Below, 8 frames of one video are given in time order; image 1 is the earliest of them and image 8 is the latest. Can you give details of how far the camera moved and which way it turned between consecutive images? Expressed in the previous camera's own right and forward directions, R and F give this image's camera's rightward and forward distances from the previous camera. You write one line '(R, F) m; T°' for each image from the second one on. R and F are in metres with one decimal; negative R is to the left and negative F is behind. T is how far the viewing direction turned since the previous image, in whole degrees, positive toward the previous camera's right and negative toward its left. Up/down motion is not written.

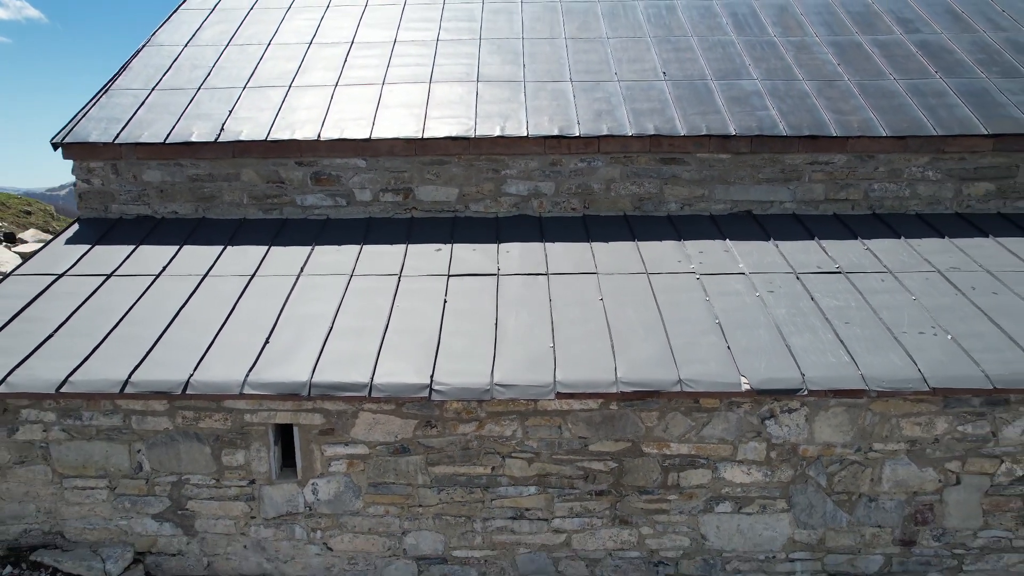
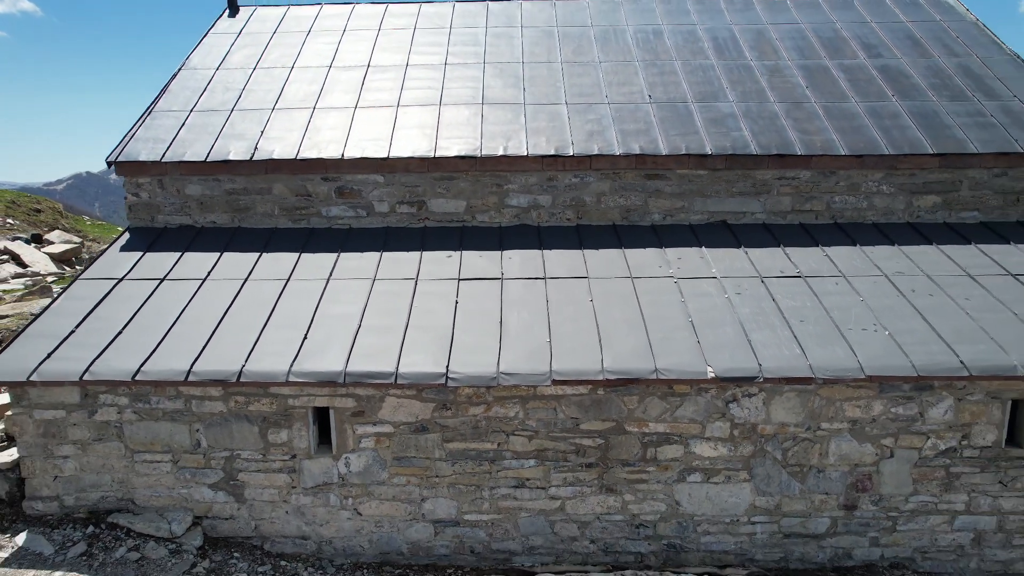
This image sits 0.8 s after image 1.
(0.0, -0.8) m; 0°
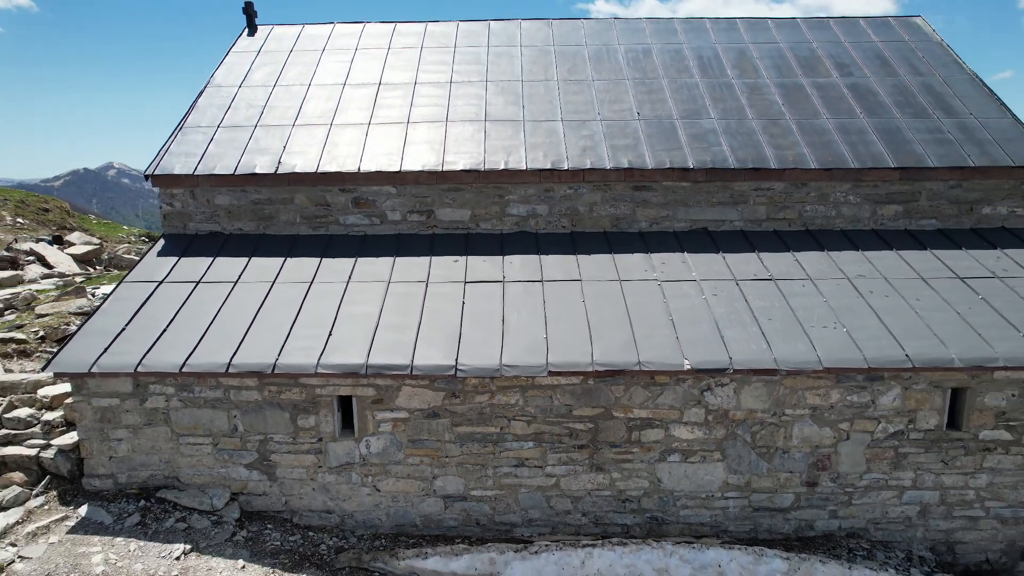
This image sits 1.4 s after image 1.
(0.0, -0.7) m; 0°
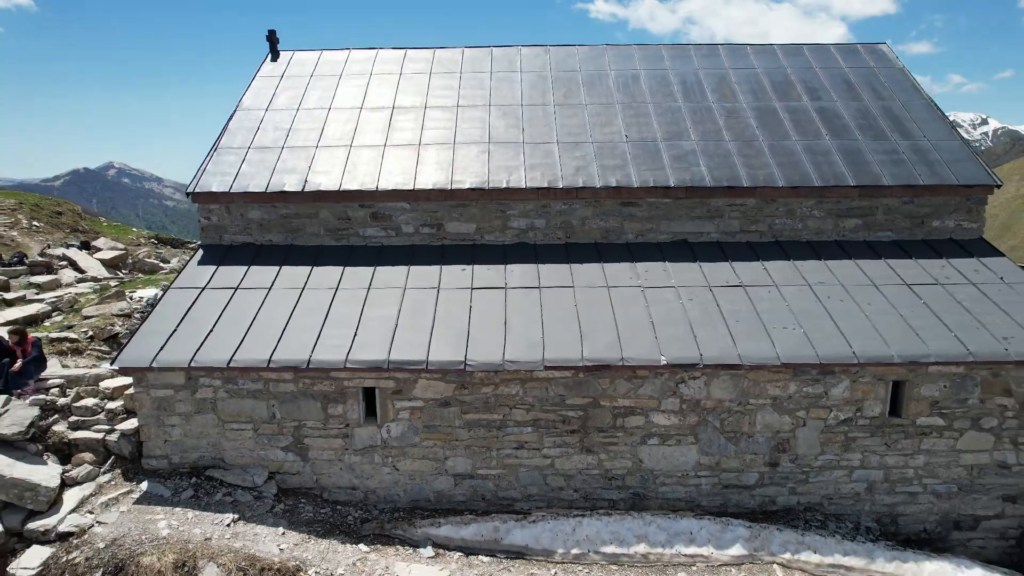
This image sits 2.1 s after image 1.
(0.0, -0.9) m; 0°
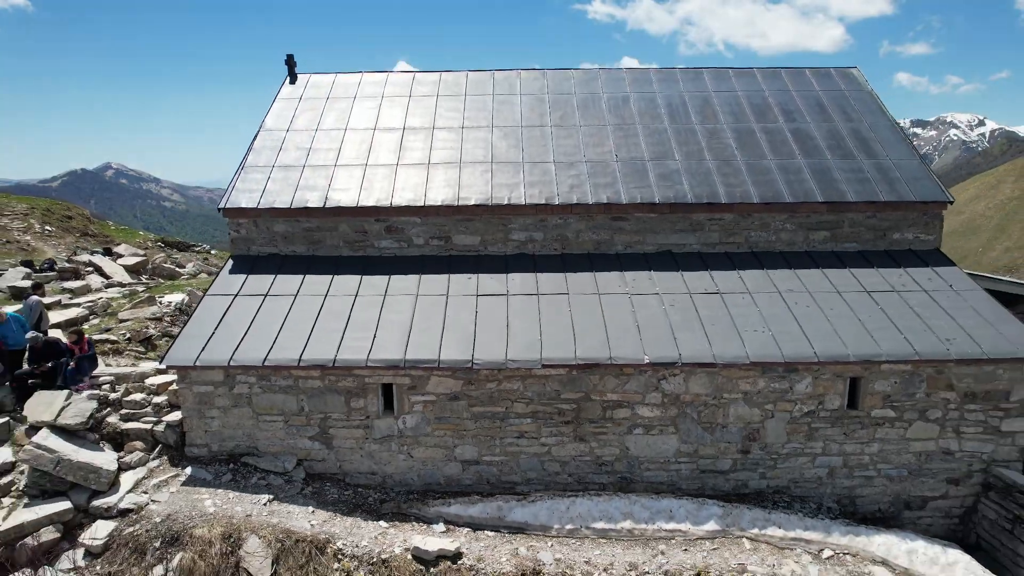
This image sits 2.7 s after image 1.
(0.0, -0.9) m; 0°
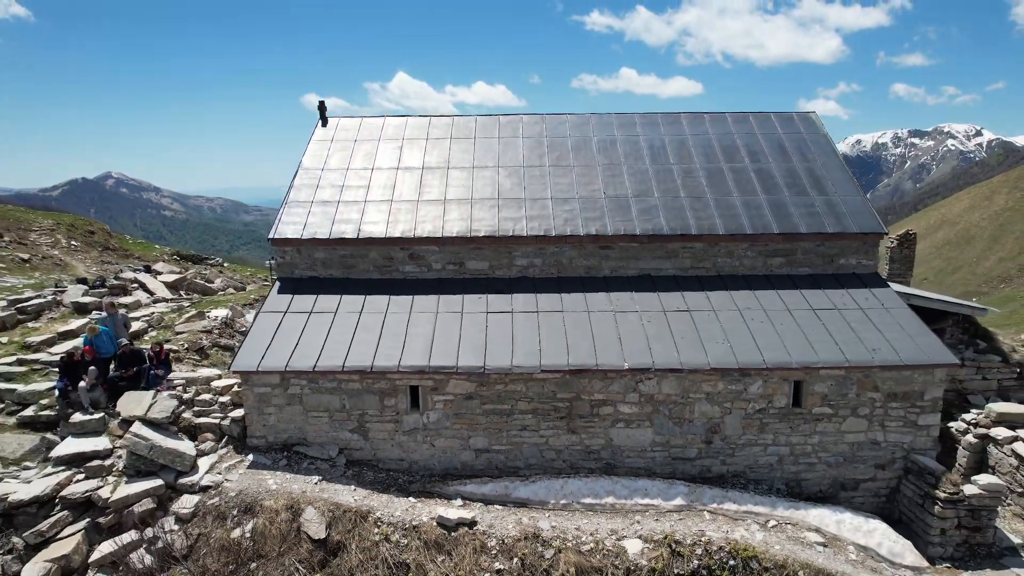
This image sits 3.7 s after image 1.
(-0.1, -1.7) m; 0°
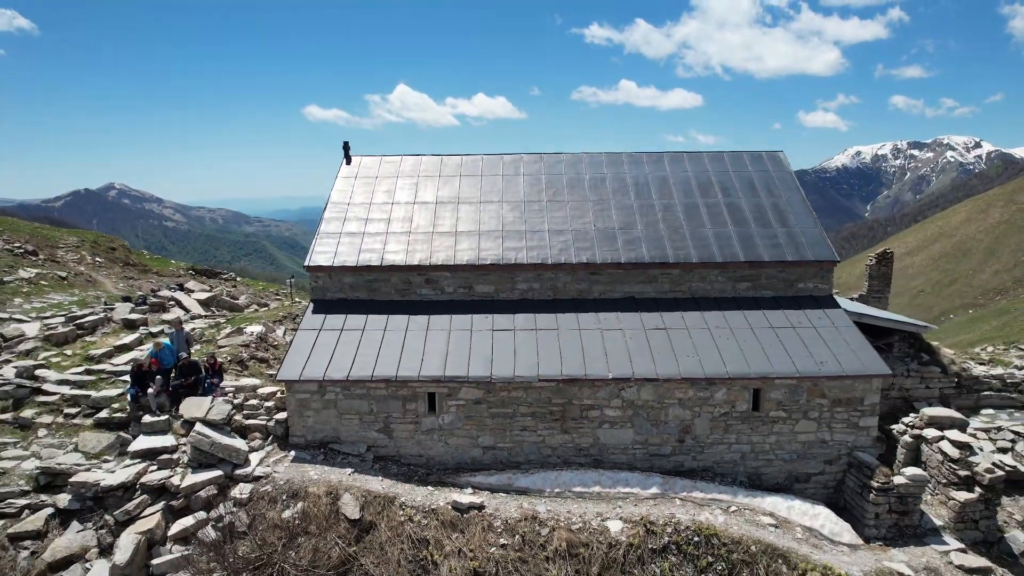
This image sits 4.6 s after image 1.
(0.0, -1.7) m; 0°
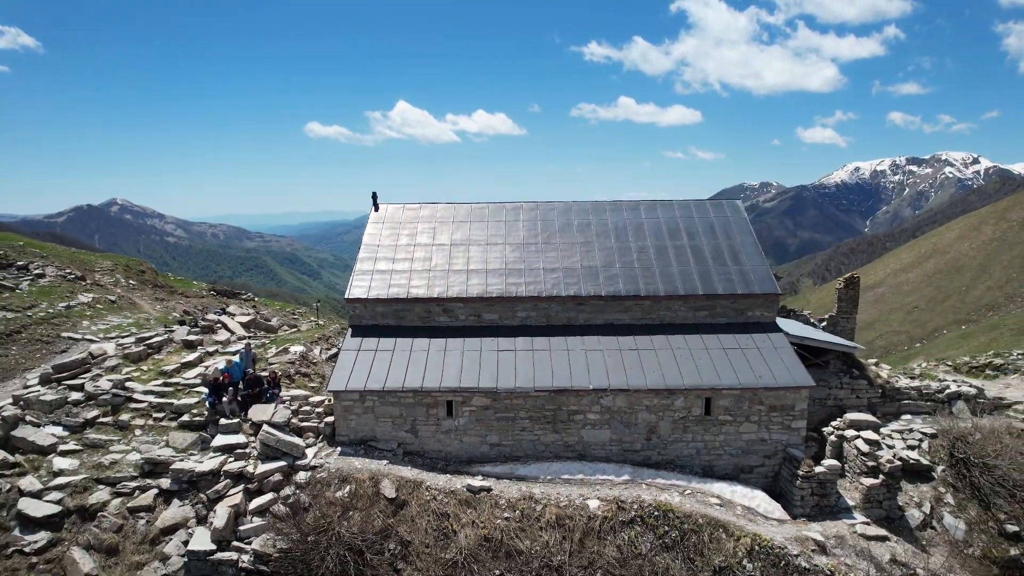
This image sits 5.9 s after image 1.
(0.0, -2.8) m; 0°
